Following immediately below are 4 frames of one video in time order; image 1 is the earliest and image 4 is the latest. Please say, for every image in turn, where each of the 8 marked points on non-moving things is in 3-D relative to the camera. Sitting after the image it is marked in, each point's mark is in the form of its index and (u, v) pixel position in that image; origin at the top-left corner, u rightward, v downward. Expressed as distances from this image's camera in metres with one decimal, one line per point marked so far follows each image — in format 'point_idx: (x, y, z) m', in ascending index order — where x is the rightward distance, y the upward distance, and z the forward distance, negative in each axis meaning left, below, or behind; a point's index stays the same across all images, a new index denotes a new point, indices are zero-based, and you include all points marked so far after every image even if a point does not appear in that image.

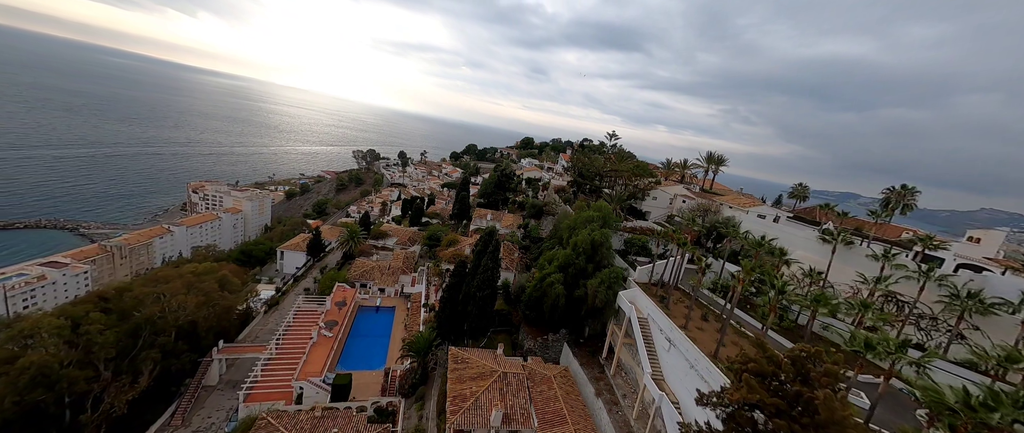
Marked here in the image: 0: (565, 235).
0: (+2.8, -1.0, +17.0) m
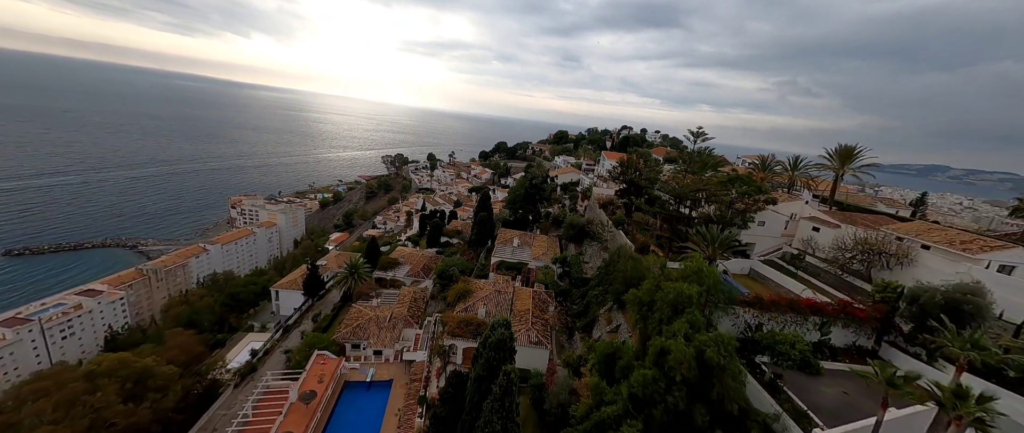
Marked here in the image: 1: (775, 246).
0: (+3.8, -3.0, +10.0) m
1: (+12.5, -1.4, +15.1) m
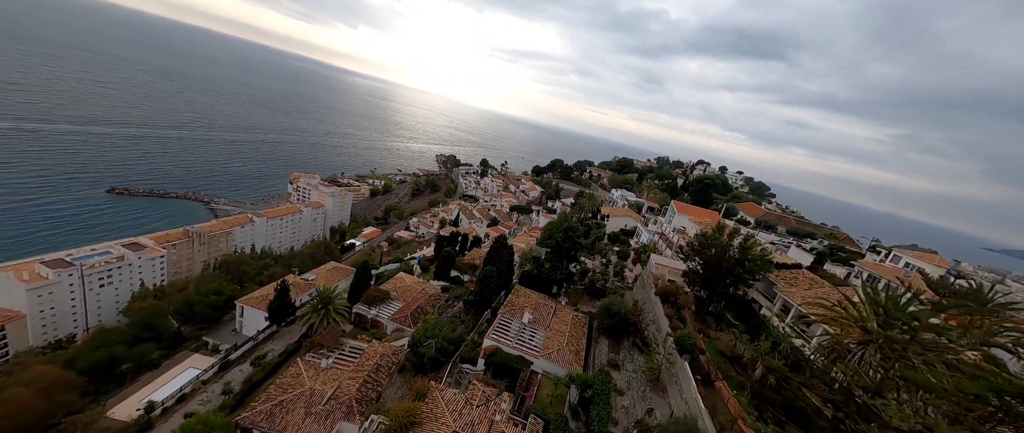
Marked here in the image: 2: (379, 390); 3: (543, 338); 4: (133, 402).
0: (+1.8, -6.6, +2.6) m
1: (+11.4, -6.8, +6.4) m
2: (-6.7, -8.7, +15.8) m
3: (+1.6, -6.4, +16.9) m
4: (-17.9, -8.6, +15.4) m
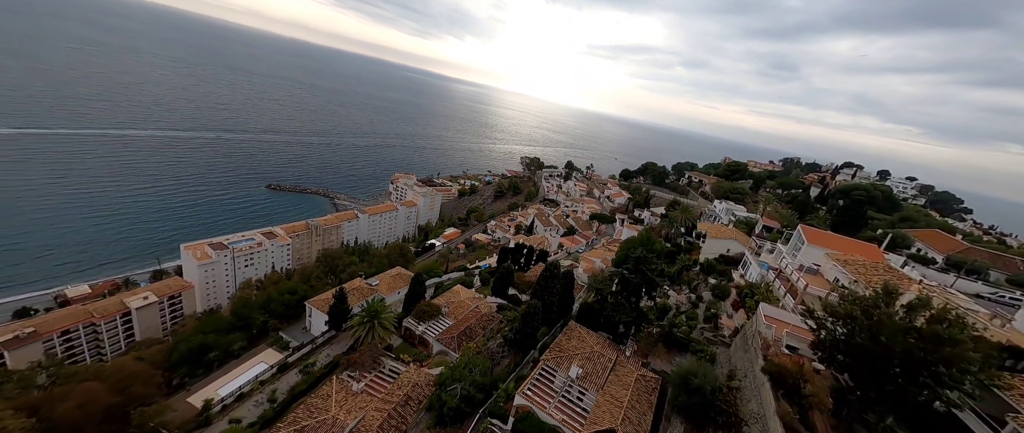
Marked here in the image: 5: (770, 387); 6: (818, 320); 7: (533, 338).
0: (-0.3, -7.9, -0.5) m
1: (+9.9, -8.6, +0.5) m
2: (-5.0, -9.6, +14.4) m
3: (+3.3, -7.8, +13.3) m
4: (-16.0, -9.1, +17.1) m
5: (+9.1, -6.0, +11.5) m
6: (+11.6, -3.9, +12.0) m
7: (+1.3, -6.2, +17.1) m
